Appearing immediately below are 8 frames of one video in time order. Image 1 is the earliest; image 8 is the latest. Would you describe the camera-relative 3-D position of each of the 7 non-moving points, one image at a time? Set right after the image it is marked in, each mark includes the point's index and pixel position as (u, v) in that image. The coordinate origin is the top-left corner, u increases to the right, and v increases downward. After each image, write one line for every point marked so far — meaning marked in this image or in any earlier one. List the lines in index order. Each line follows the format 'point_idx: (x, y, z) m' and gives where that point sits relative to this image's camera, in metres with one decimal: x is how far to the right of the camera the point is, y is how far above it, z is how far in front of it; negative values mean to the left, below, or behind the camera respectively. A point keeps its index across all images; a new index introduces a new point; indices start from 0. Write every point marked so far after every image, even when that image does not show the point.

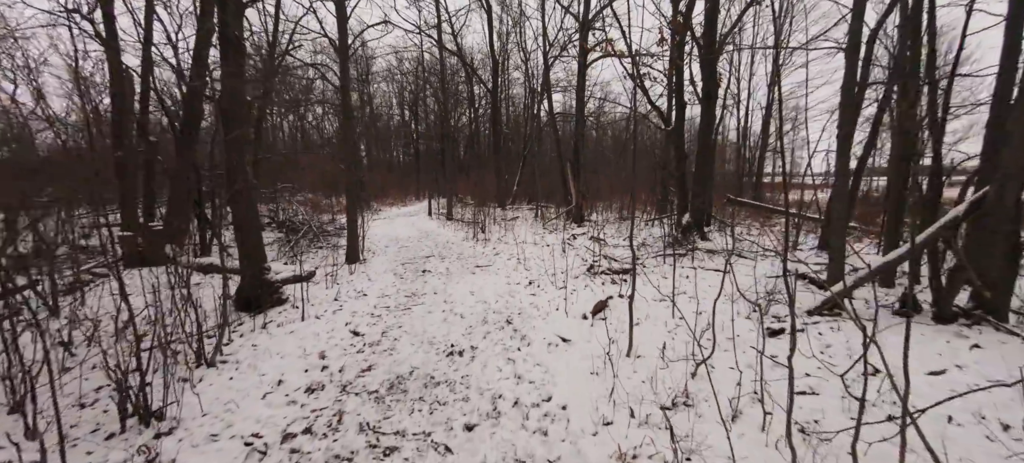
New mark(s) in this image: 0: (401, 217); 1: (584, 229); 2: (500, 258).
0: (-5.1, +0.7, +18.7) m
1: (+2.4, +0.1, +13.2) m
2: (-0.2, -0.6, +8.6) m
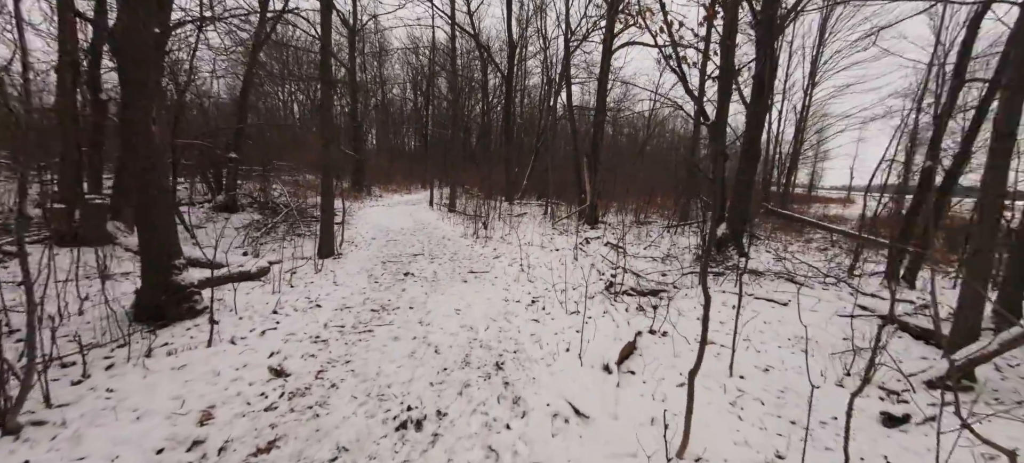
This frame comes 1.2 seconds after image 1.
0: (-4.8, +1.2, +17.4) m
1: (+2.5, 0.0, +11.7) m
2: (-0.2, -0.6, +7.3) m
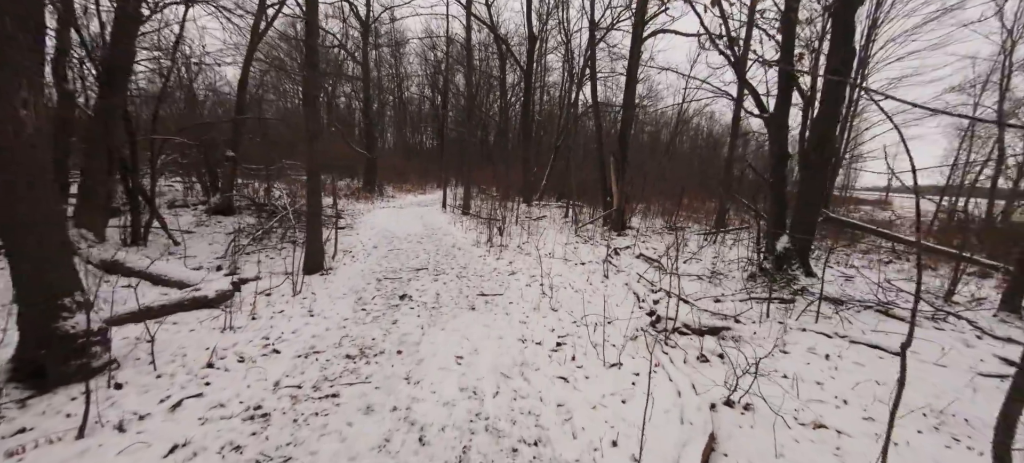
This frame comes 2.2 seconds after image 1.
0: (-4.1, +1.0, +16.4) m
1: (+3.0, -0.2, +10.5) m
2: (+0.1, -0.8, +6.1) m
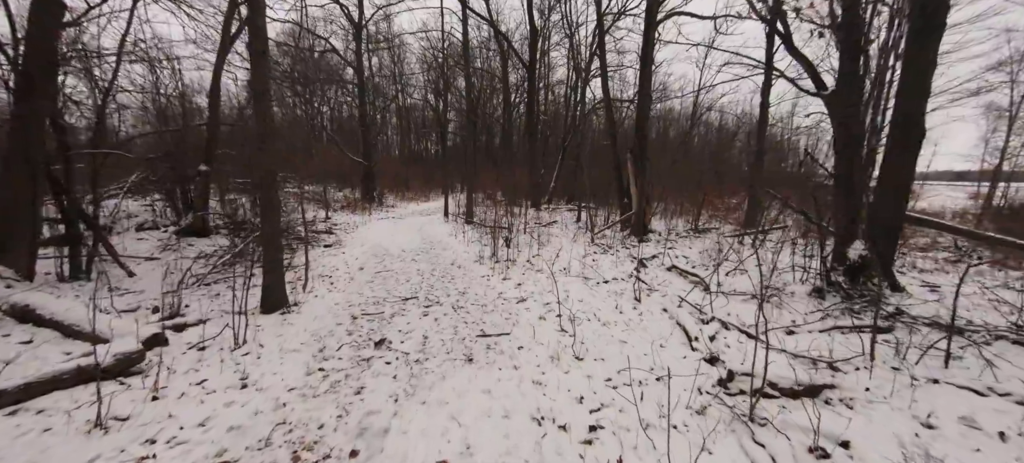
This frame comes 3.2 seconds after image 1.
0: (-3.8, +0.6, +15.3) m
1: (+3.2, -0.4, +9.1) m
2: (+0.2, -1.0, +4.9) m
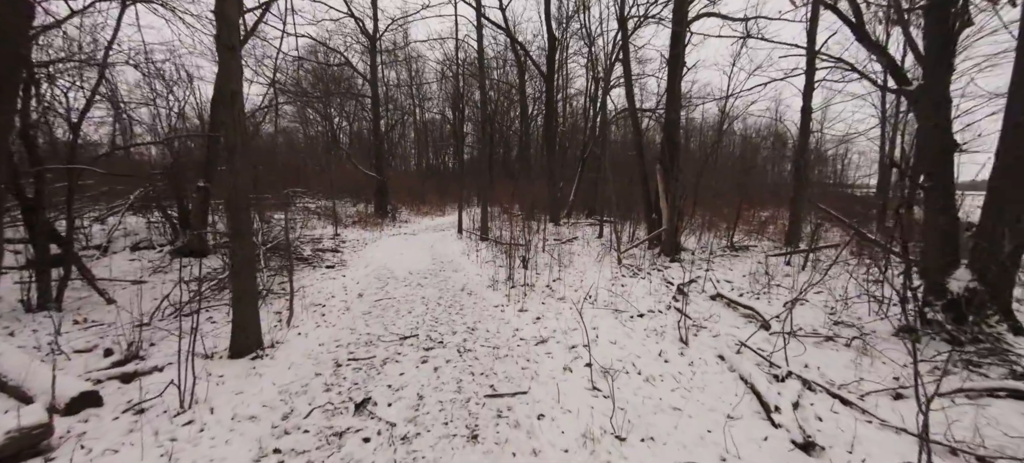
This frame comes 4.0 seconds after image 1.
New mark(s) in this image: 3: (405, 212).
0: (-3.1, 0.0, +14.6) m
1: (+3.6, -0.8, +8.1) m
2: (+0.4, -1.3, +3.9) m
3: (-5.3, +1.0, +19.6) m
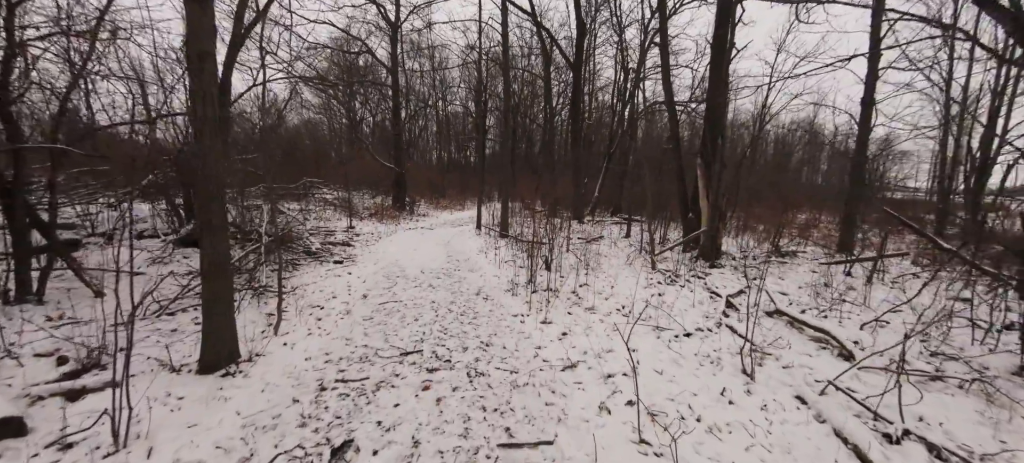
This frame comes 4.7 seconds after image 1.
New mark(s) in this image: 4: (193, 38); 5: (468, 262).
0: (-2.4, +0.2, +13.9) m
1: (+4.0, -0.8, +7.1) m
2: (+0.5, -1.3, +3.1) m
3: (-4.2, +1.3, +19.1) m
4: (-2.5, +1.5, +3.1) m
5: (-0.9, -0.6, +8.0) m
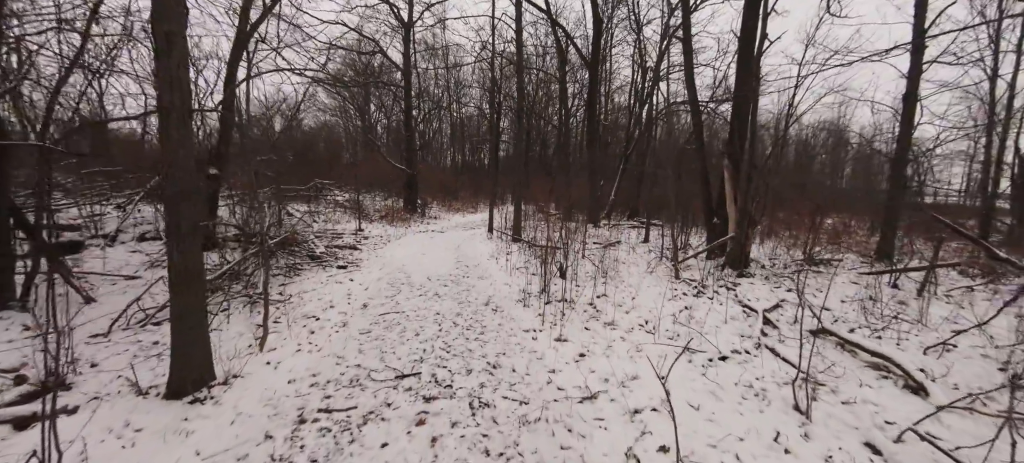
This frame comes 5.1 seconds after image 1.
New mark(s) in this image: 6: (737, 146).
0: (-1.9, +0.1, +13.5) m
1: (+4.2, -1.0, +6.5) m
2: (+0.6, -1.3, +2.6) m
3: (-3.6, +1.1, +18.7) m
4: (-2.4, +1.4, +2.7) m
5: (-0.7, -0.7, +7.6) m
6: (+4.8, +1.9, +8.4) m
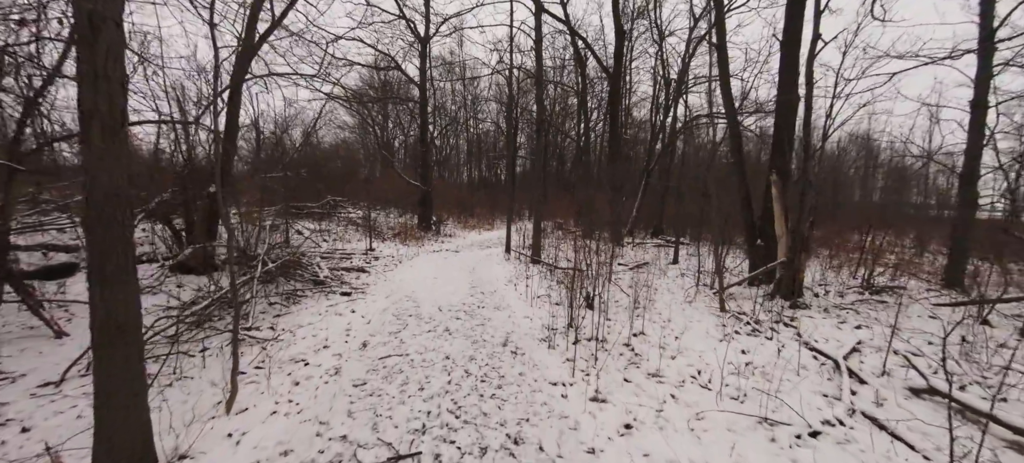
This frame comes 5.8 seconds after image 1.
0: (-1.3, -0.6, +12.8) m
1: (+4.5, -1.3, +5.5) m
2: (+0.8, -1.6, +1.8) m
3: (-2.8, +0.3, +18.1) m
4: (-2.2, +1.2, +2.1) m
5: (-0.3, -1.1, +6.8) m
6: (+5.2, +1.4, +7.5) m
